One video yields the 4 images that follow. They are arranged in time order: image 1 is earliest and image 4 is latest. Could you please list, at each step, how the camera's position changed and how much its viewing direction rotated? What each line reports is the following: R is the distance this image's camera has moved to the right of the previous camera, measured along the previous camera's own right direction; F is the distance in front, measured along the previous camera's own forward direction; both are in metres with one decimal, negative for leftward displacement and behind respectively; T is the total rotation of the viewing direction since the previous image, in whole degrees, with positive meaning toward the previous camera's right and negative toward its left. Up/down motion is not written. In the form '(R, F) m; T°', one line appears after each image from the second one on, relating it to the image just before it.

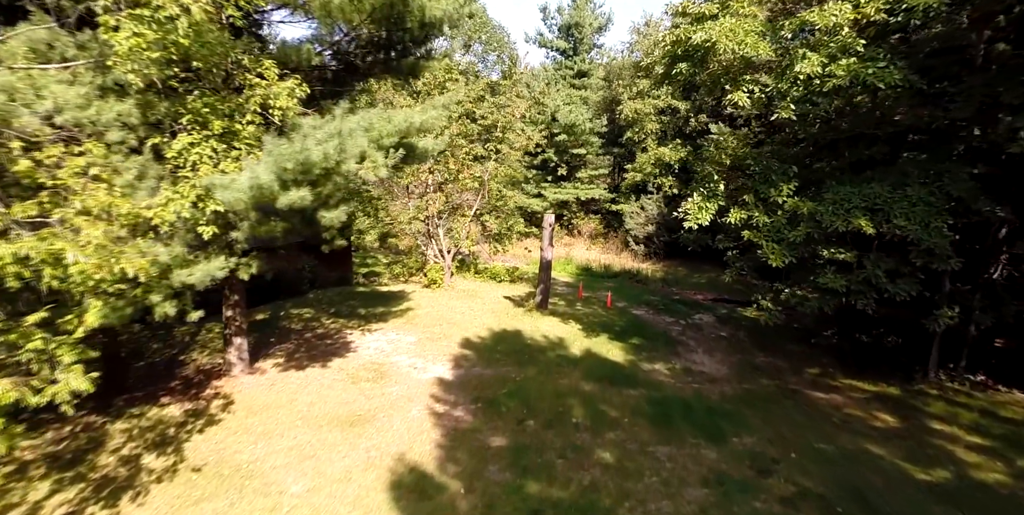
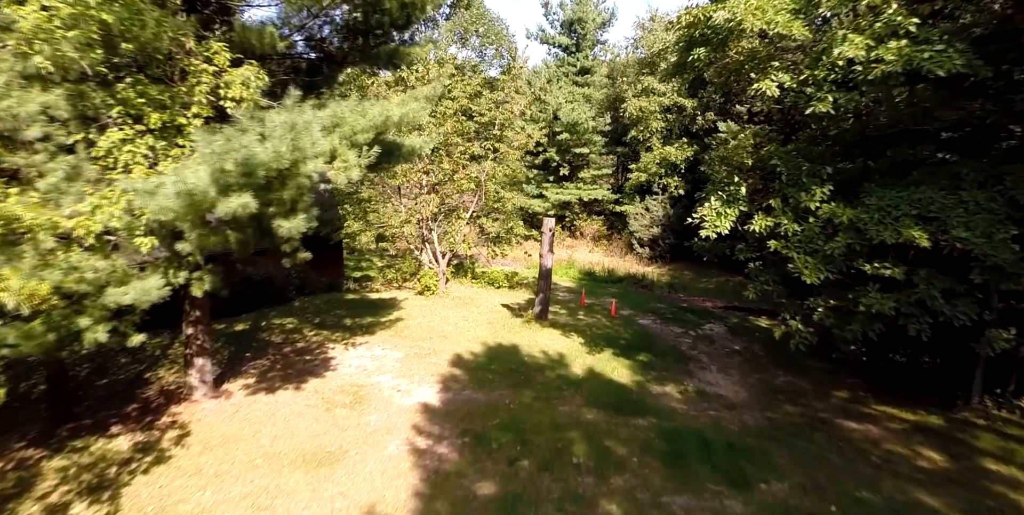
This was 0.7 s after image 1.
(+0.1, +0.8) m; 0°
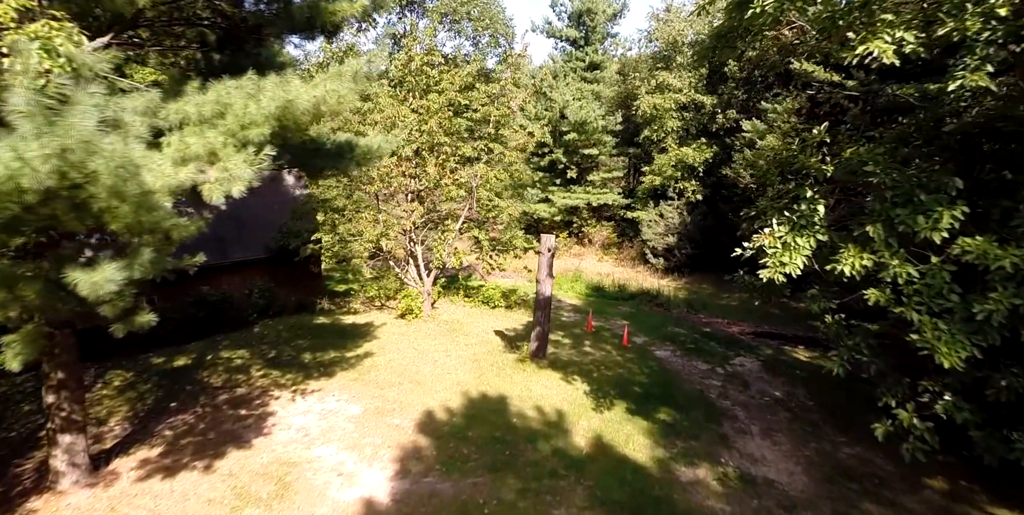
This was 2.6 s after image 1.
(+0.3, +1.8) m; -1°
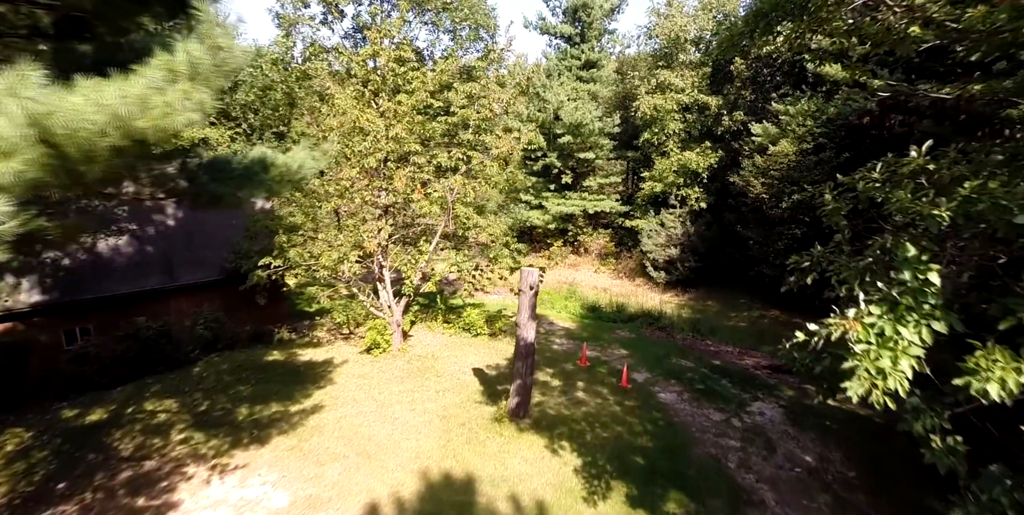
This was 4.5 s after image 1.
(+0.3, +1.4) m; 0°
